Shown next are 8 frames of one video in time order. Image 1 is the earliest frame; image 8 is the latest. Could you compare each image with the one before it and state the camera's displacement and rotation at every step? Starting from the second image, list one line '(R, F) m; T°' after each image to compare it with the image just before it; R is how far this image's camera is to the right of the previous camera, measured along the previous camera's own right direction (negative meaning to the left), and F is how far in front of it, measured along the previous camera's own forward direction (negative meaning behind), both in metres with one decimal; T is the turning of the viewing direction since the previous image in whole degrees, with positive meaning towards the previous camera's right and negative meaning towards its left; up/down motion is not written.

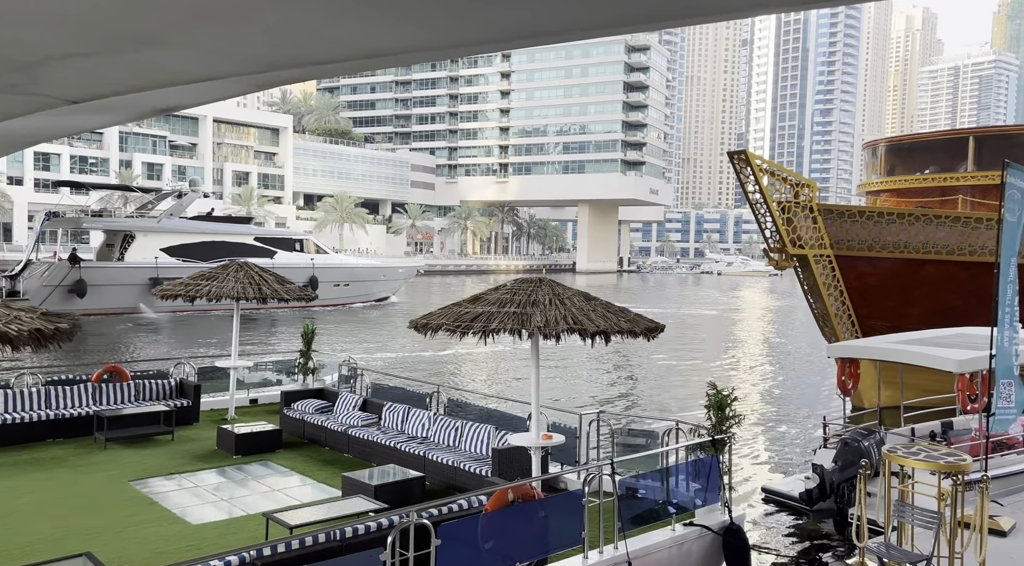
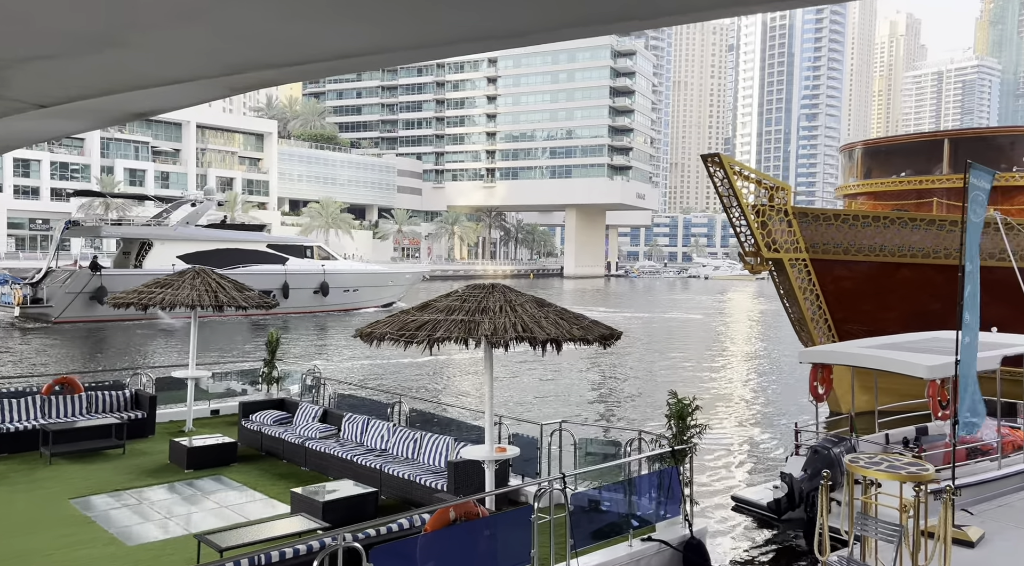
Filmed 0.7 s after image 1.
(+0.3, +0.2) m; +1°
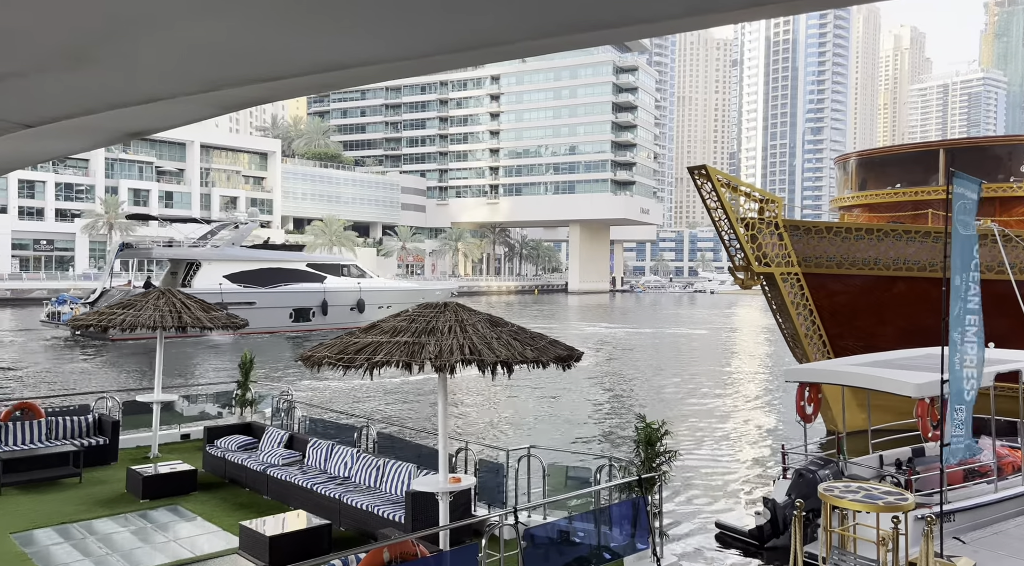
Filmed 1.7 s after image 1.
(+0.4, +0.3) m; 0°
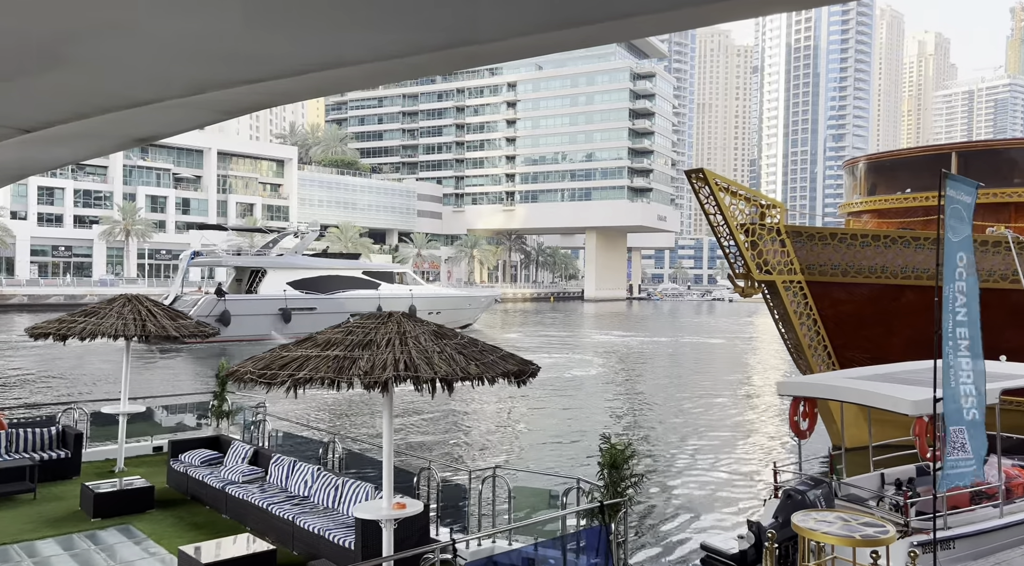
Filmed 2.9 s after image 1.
(+0.4, +0.4) m; -1°
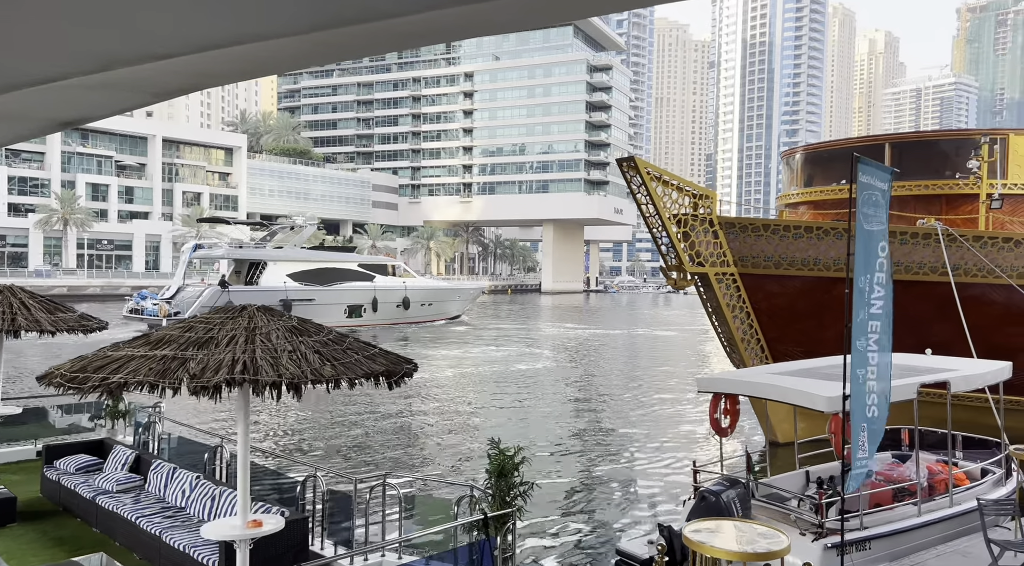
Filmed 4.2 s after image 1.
(+0.5, +0.5) m; +3°
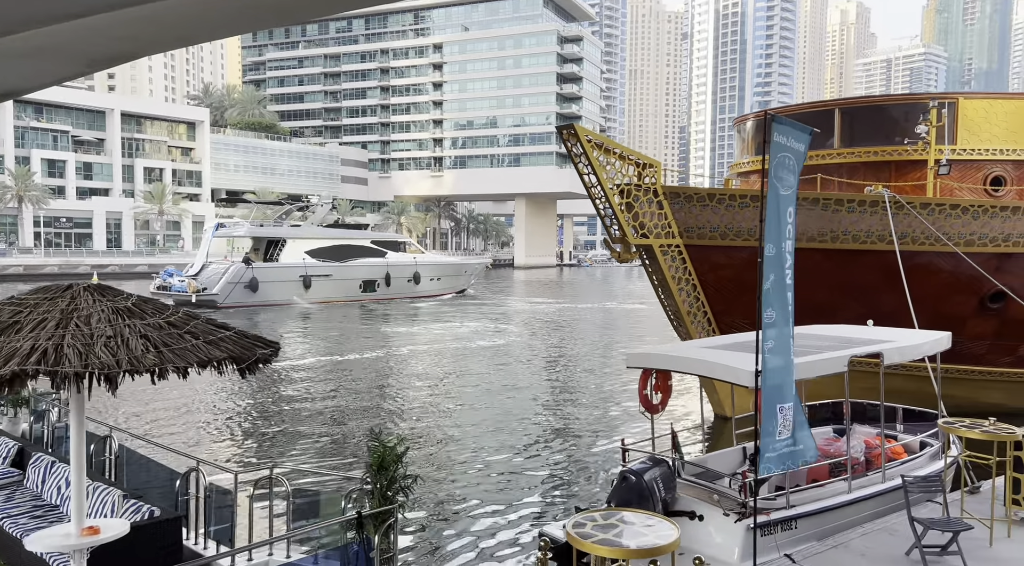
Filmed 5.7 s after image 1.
(+0.6, +0.5) m; +2°
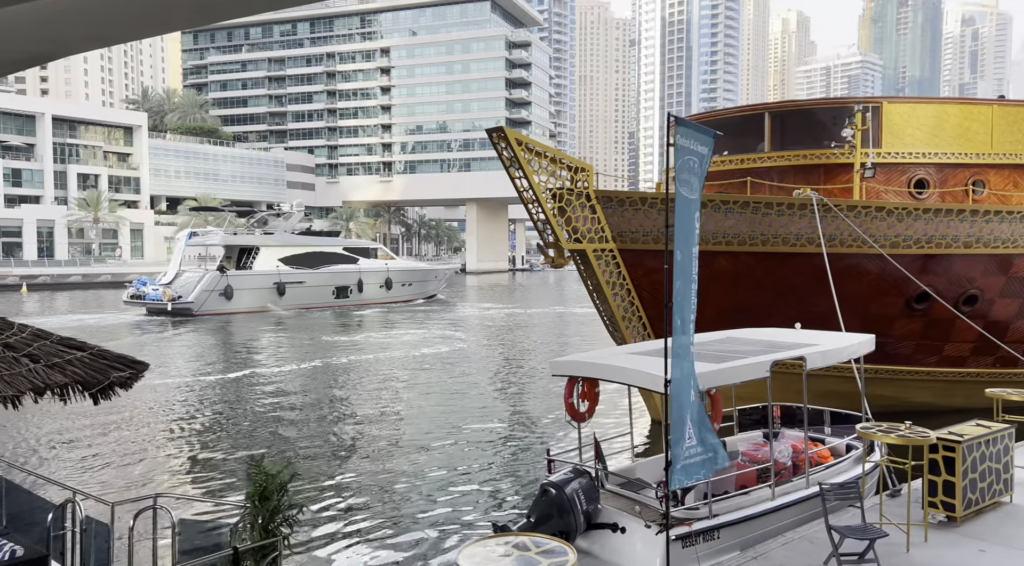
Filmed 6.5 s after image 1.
(+0.3, +0.2) m; +3°
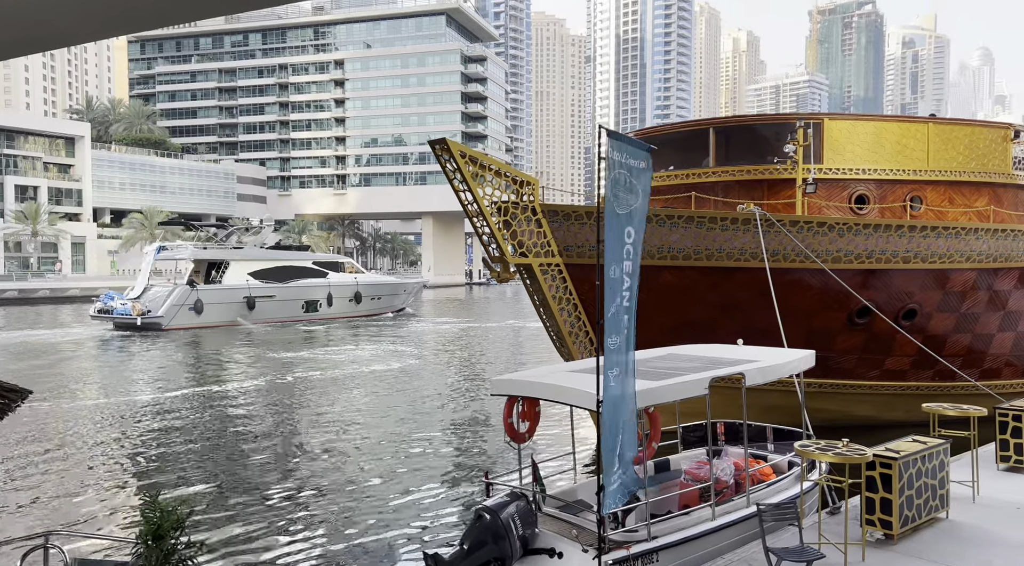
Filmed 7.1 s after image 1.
(+0.2, +0.2) m; +3°
